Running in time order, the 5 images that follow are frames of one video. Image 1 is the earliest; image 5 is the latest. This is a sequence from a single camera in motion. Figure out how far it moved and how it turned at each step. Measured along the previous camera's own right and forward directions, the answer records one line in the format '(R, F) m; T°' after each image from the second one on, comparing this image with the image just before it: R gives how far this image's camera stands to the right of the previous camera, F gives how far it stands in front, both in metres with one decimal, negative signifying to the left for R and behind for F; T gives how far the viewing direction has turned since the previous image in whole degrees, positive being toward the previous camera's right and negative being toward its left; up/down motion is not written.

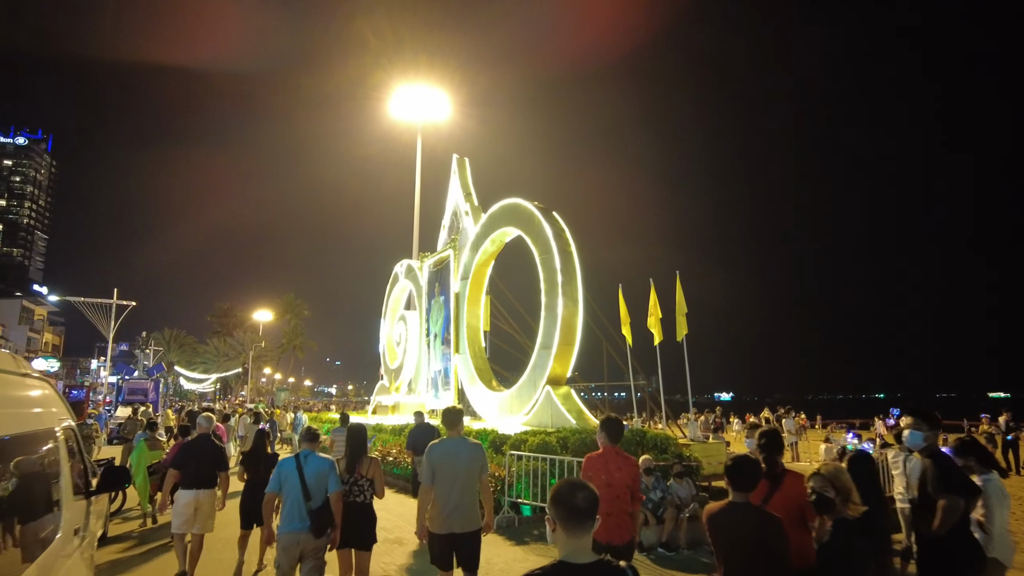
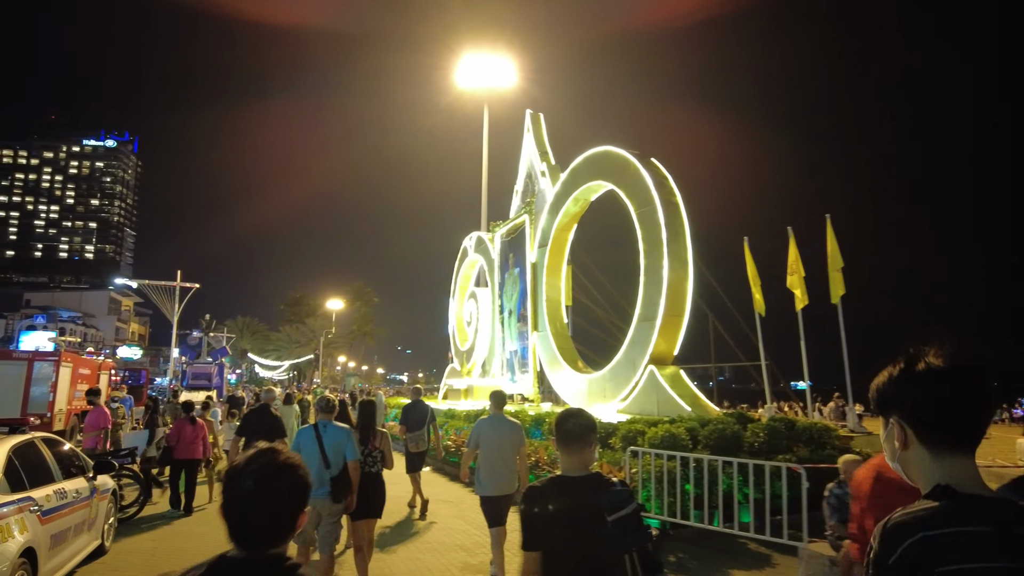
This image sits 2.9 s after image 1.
(-0.6, +2.6) m; -6°
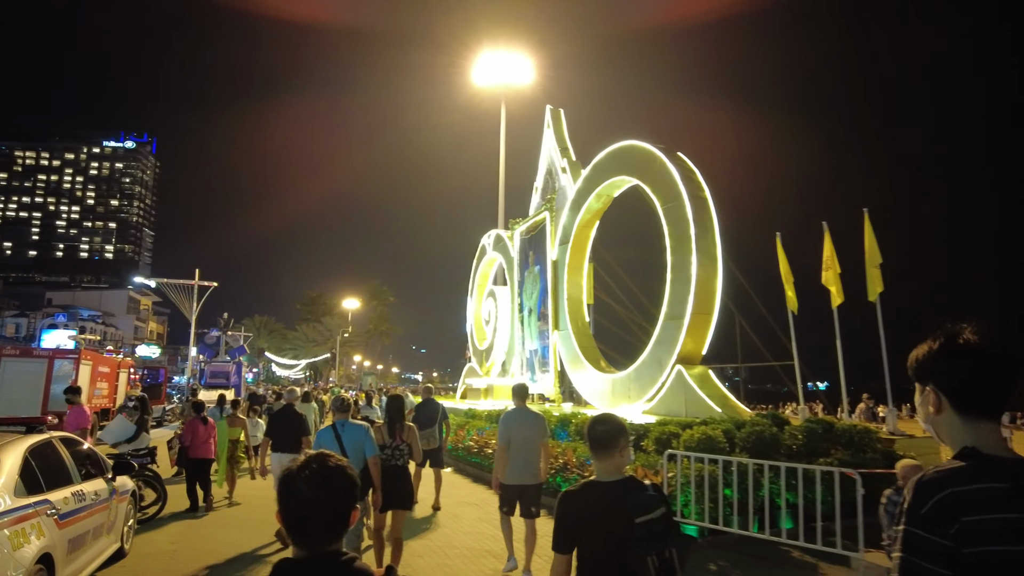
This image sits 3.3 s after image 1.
(-0.2, +0.3) m; -1°
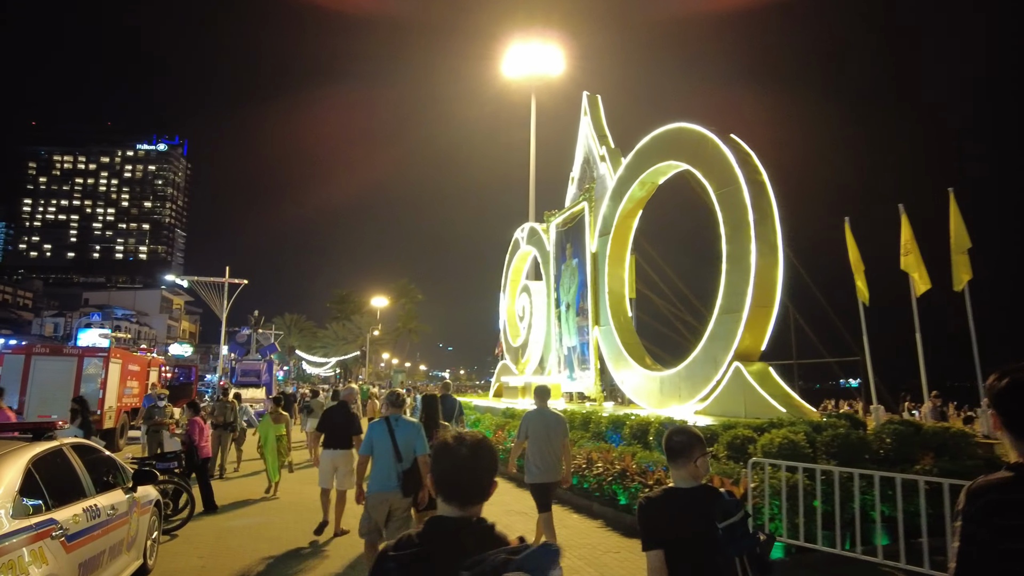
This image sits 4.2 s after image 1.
(-0.3, +0.8) m; -2°
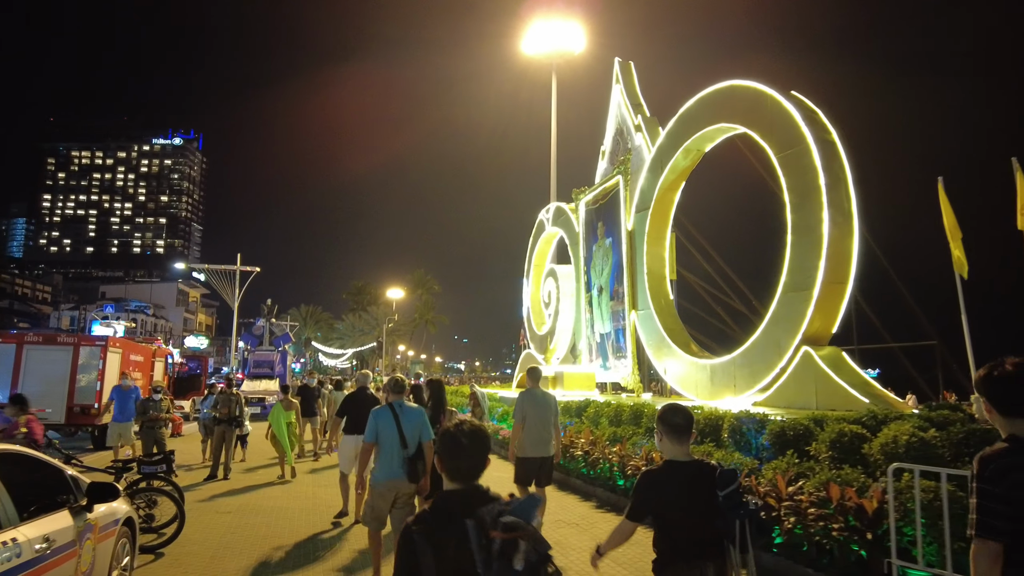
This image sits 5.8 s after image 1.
(-0.4, +1.4) m; -1°
